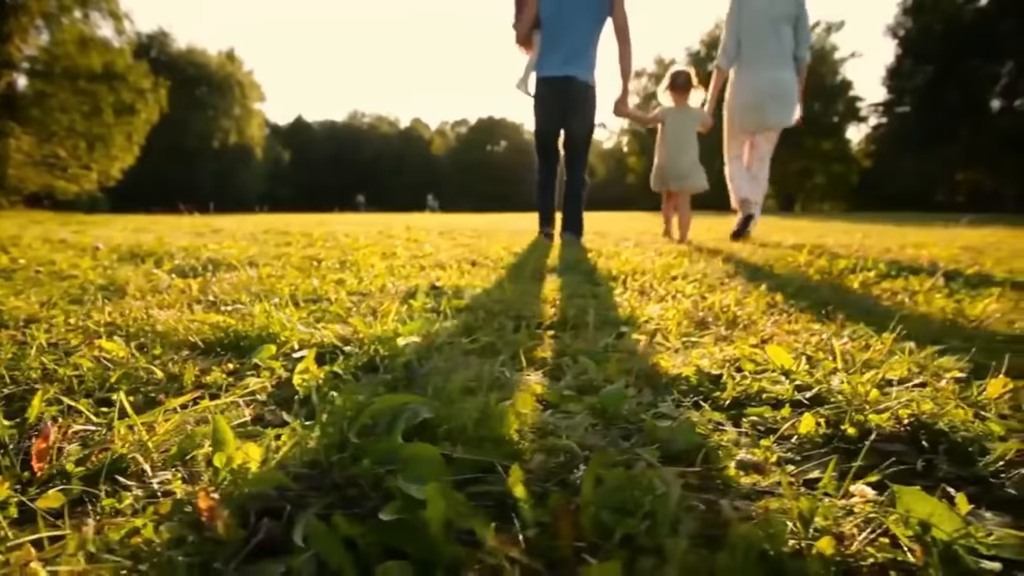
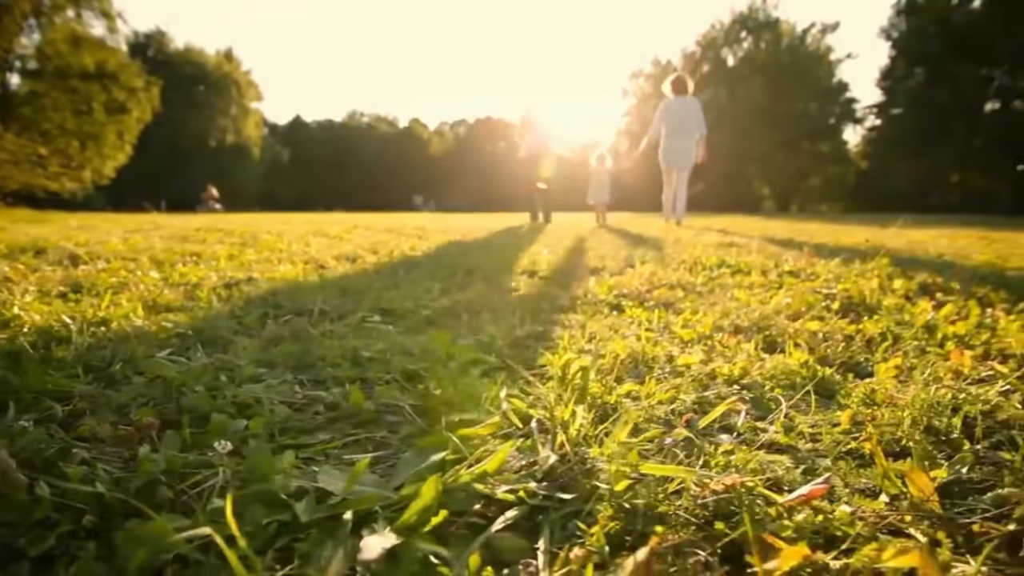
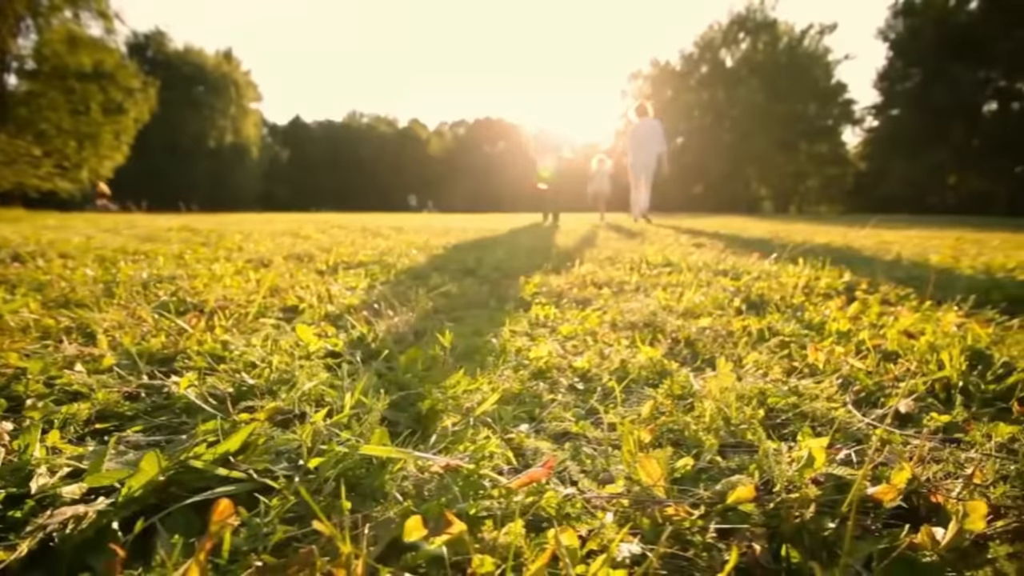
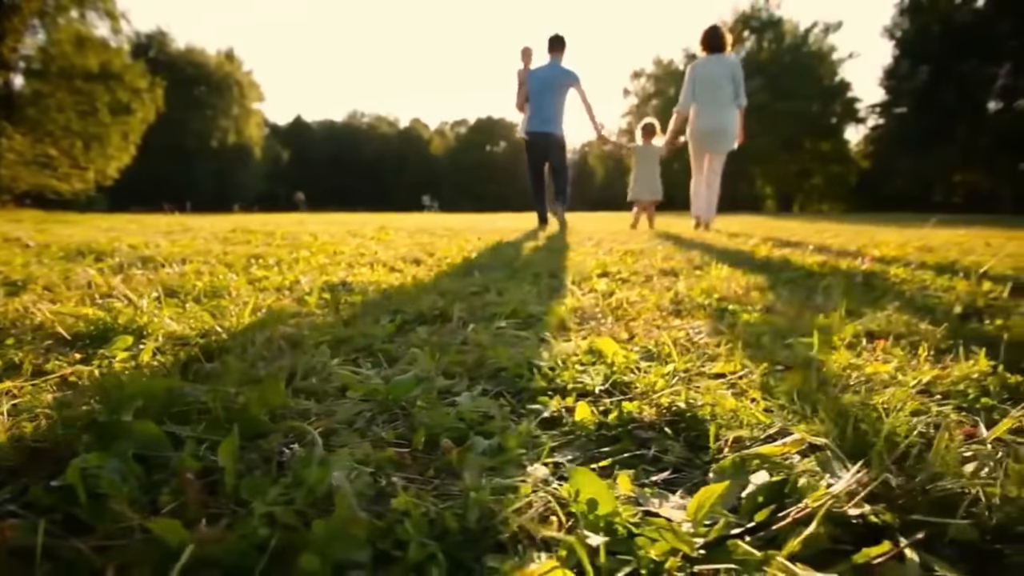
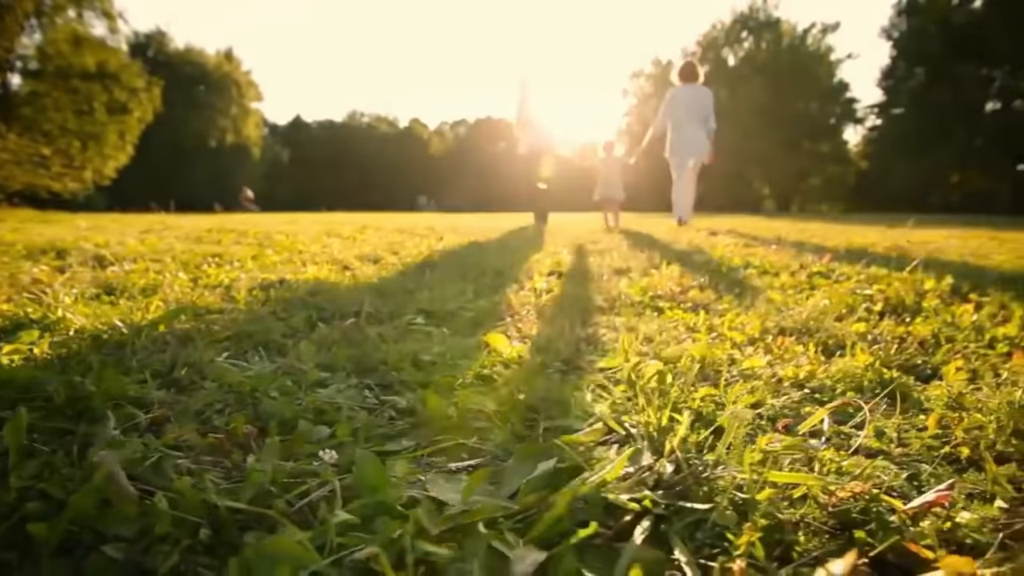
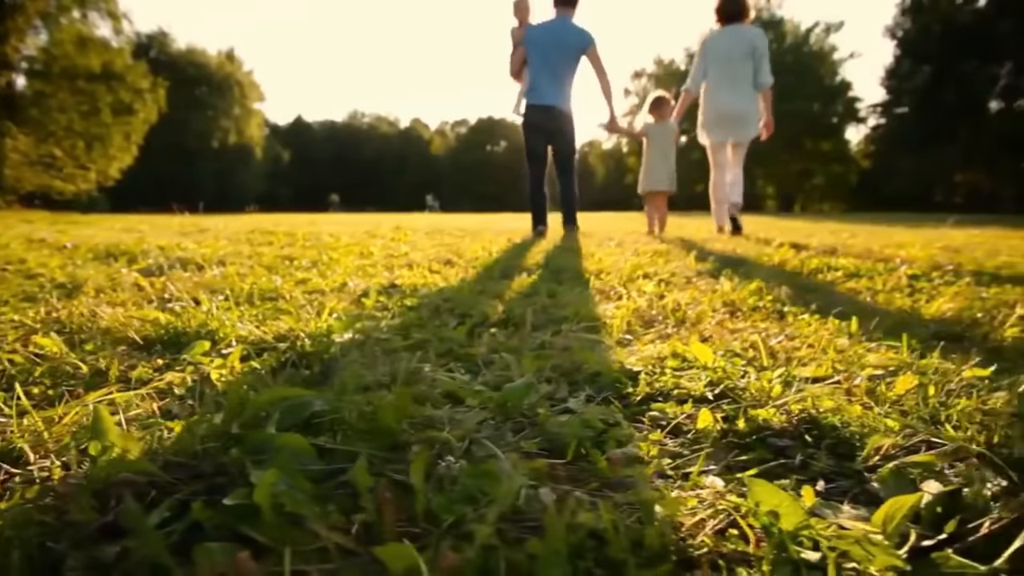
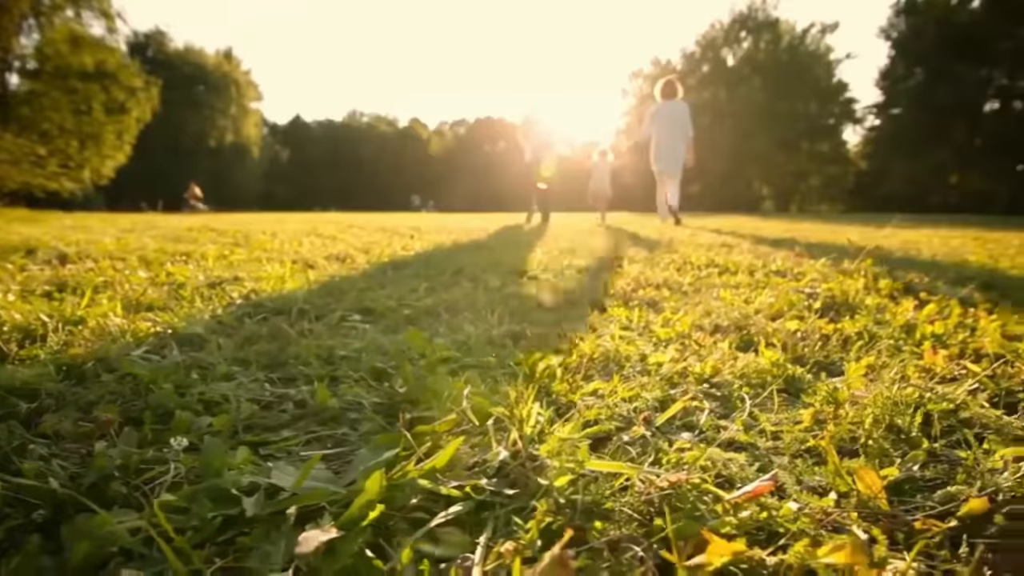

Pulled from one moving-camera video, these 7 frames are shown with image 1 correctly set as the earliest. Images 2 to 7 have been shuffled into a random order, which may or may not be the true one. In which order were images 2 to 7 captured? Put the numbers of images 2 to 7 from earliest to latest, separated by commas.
6, 4, 5, 2, 7, 3
